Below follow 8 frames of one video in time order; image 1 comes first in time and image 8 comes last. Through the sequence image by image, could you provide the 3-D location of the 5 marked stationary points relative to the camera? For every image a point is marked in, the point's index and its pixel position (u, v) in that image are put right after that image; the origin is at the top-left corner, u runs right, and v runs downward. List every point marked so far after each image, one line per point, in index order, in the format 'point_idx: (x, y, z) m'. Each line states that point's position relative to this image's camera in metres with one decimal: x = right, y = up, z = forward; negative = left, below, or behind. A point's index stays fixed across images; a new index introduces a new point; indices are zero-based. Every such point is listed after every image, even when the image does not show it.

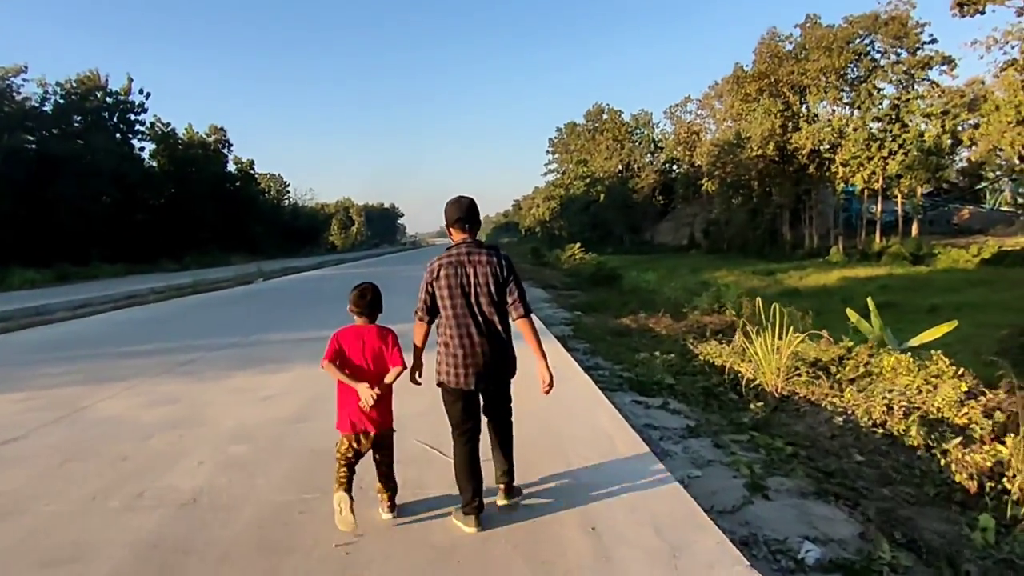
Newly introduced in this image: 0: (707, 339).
0: (+2.6, -0.7, +10.2) m
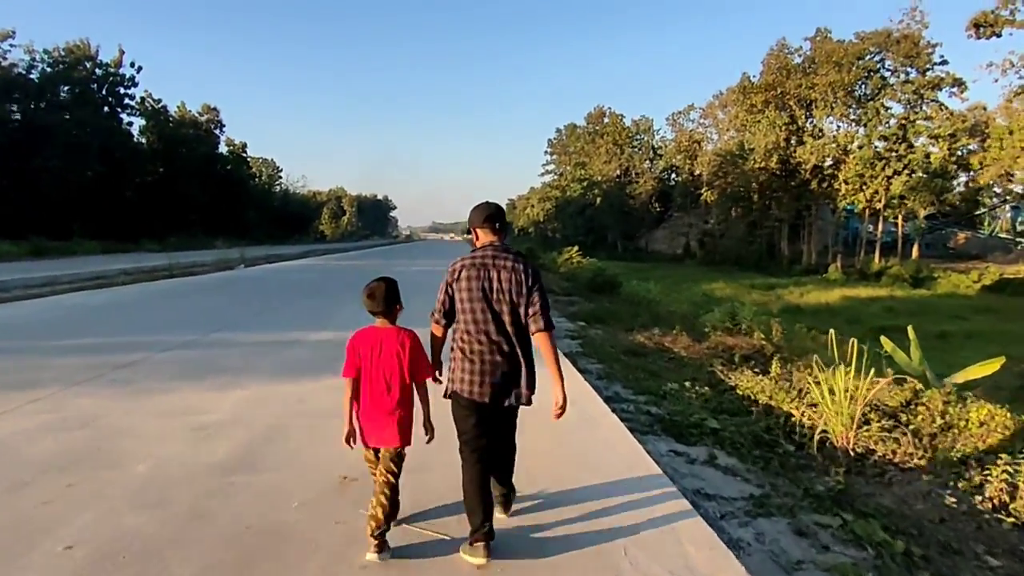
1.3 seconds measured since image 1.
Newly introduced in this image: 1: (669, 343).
0: (+2.6, -0.9, +8.9) m
1: (+2.2, -0.8, +10.7) m
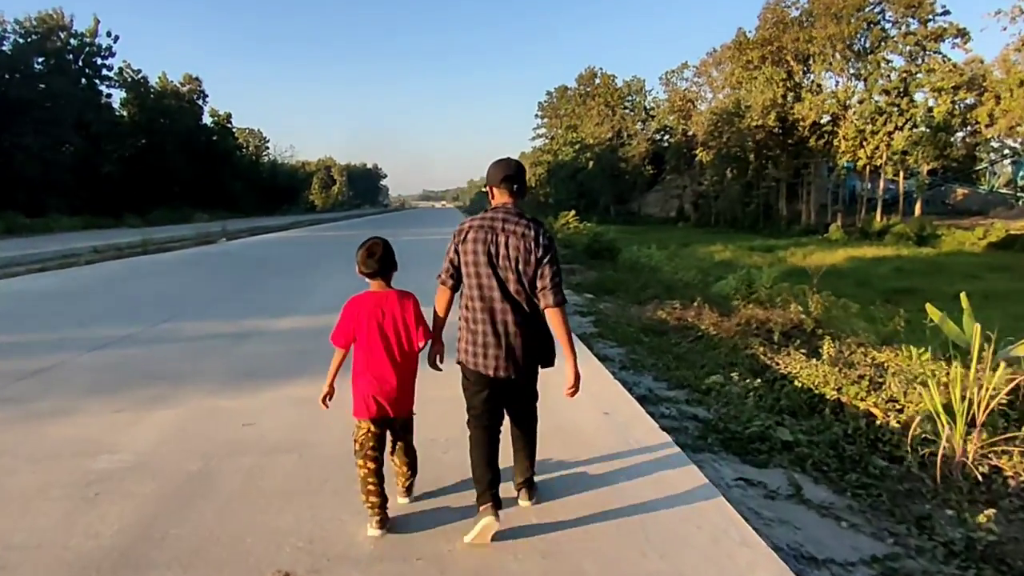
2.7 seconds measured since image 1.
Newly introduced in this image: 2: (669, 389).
0: (+2.6, -0.6, +7.6) m
1: (+2.2, -0.4, +9.4) m
2: (+1.2, -0.8, +5.9) m
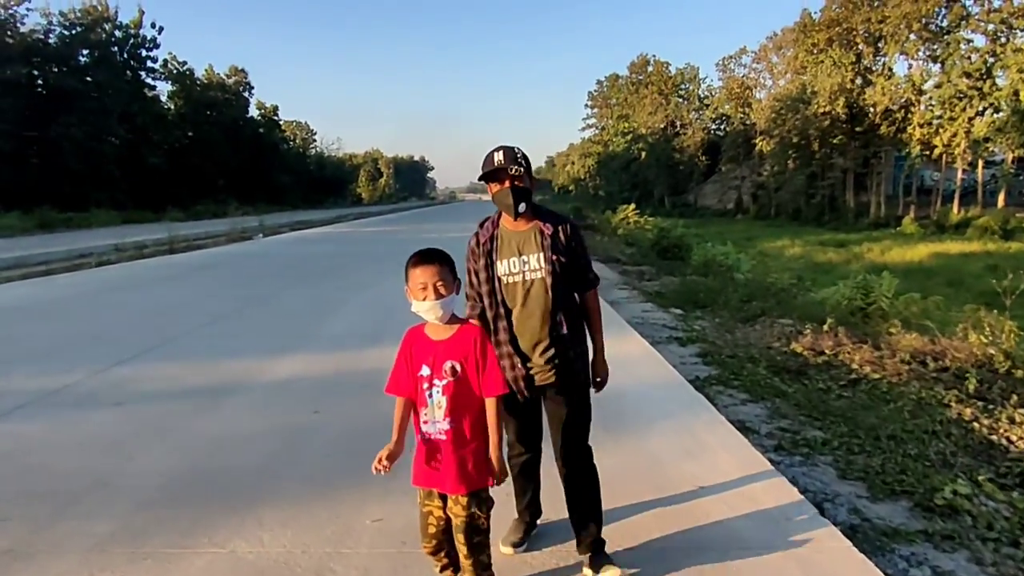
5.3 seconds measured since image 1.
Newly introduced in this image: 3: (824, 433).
0: (+3.2, -0.8, +5.2) m
1: (+2.9, -0.6, +7.0) m
2: (+1.7, -1.0, +3.7) m
3: (+1.9, -0.9, +4.9) m
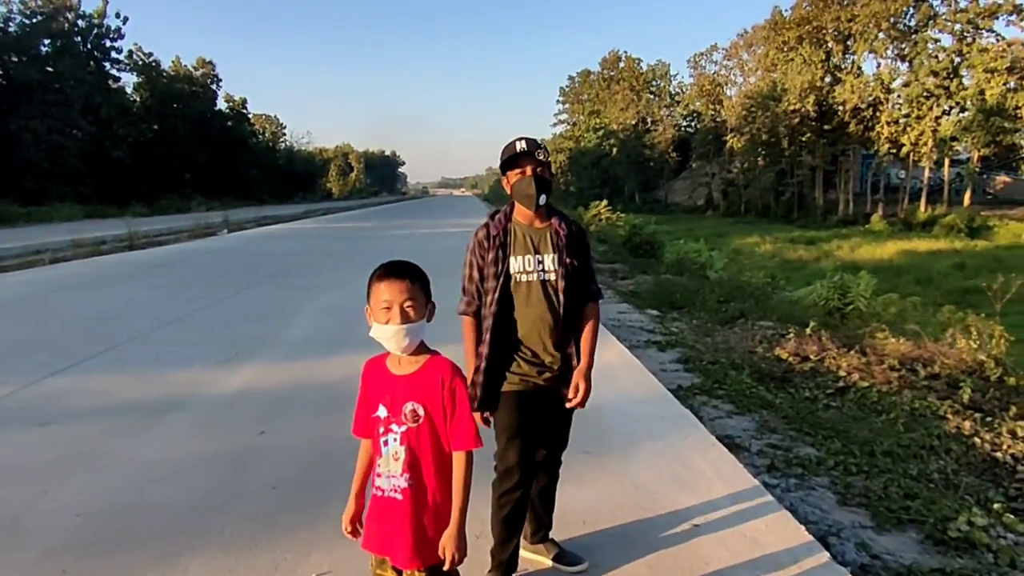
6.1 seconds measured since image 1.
0: (+3.1, -0.8, +4.9) m
1: (+2.7, -0.6, +6.7) m
2: (+1.6, -1.0, +3.3) m
3: (+1.7, -0.9, +4.5) m
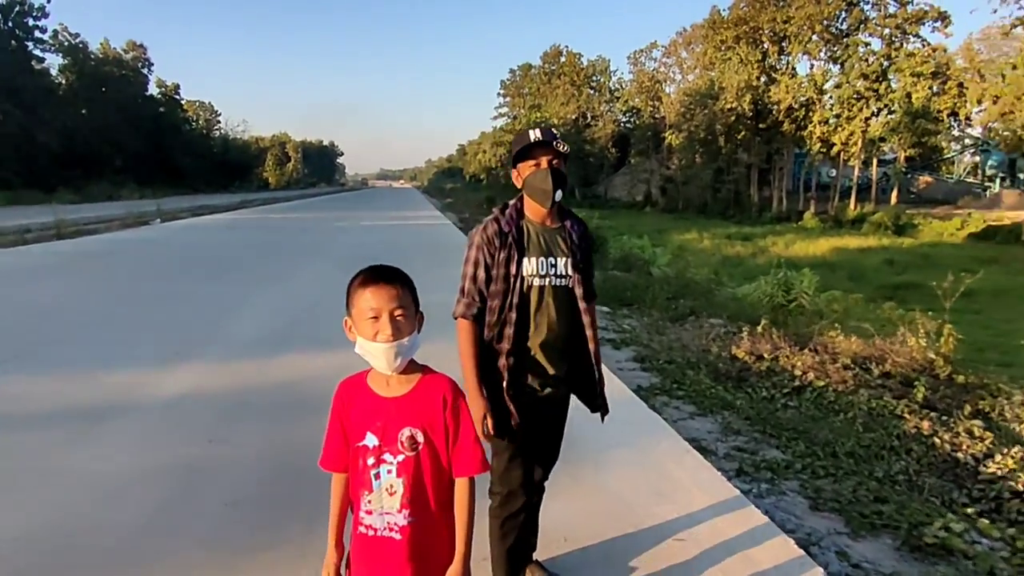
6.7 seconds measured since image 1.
0: (+2.8, -0.8, +5.0) m
1: (+2.3, -0.6, +6.7) m
2: (+1.5, -1.1, +3.3) m
3: (+1.5, -0.9, +4.5) m
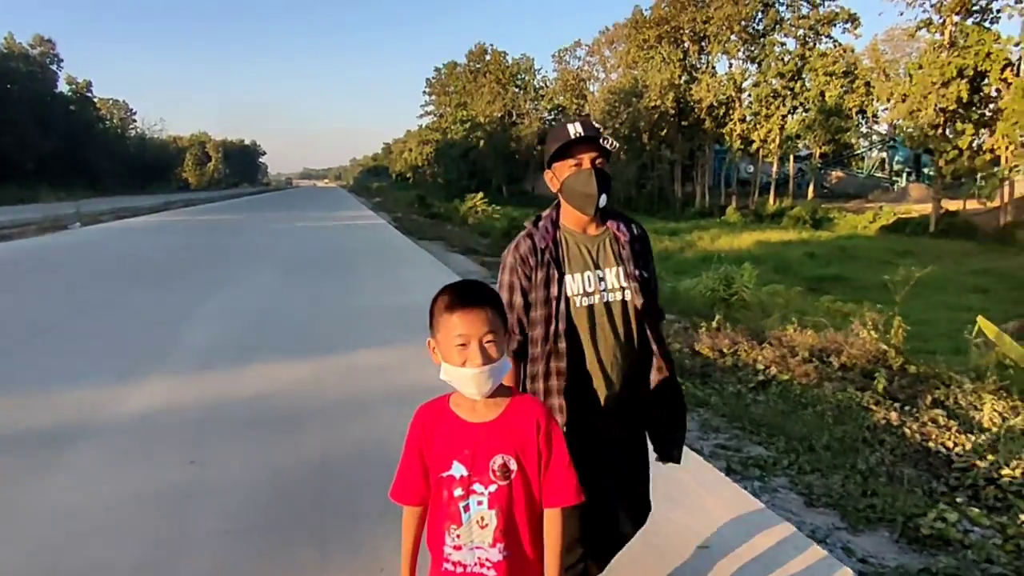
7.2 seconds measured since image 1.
0: (+2.7, -0.8, +5.1) m
1: (+2.0, -0.6, +6.8) m
2: (+1.5, -1.0, +3.3) m
3: (+1.4, -0.9, +4.5) m
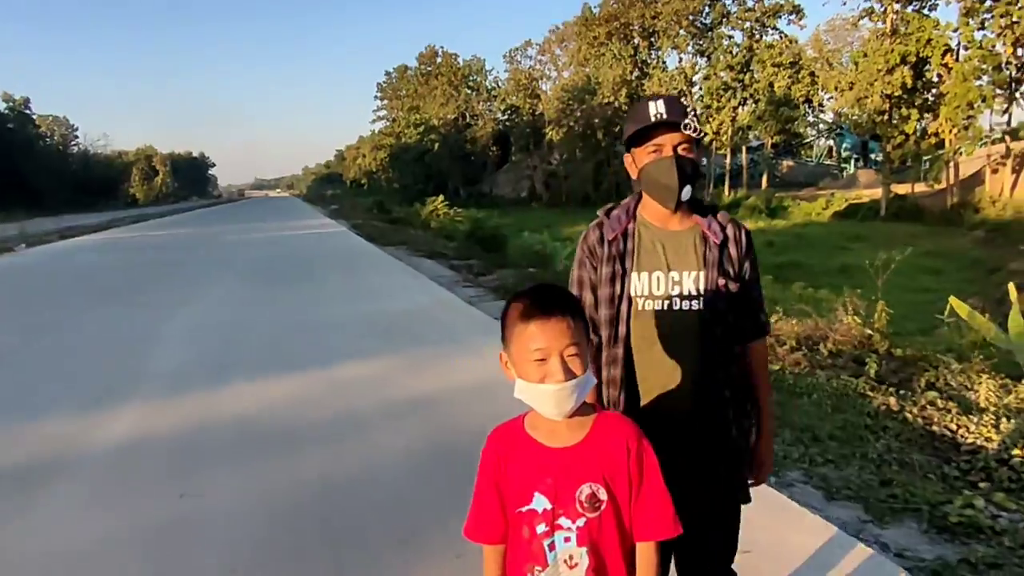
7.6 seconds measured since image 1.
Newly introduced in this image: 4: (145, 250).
0: (+2.6, -0.7, +5.1) m
1: (+1.9, -0.5, +6.8) m
2: (+1.6, -1.0, +3.2) m
3: (+1.5, -0.9, +4.4) m
4: (-8.2, +0.8, +17.8) m
